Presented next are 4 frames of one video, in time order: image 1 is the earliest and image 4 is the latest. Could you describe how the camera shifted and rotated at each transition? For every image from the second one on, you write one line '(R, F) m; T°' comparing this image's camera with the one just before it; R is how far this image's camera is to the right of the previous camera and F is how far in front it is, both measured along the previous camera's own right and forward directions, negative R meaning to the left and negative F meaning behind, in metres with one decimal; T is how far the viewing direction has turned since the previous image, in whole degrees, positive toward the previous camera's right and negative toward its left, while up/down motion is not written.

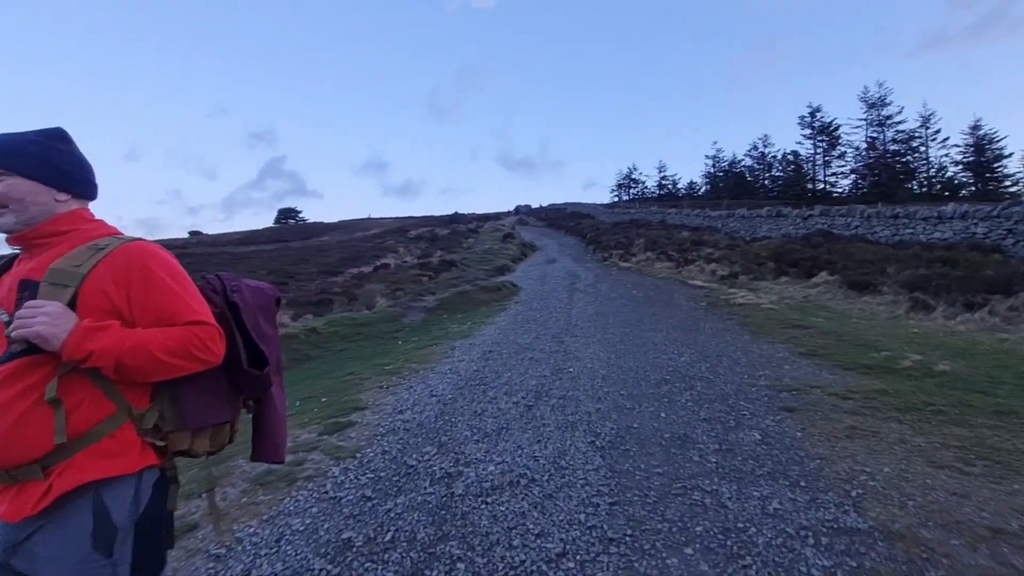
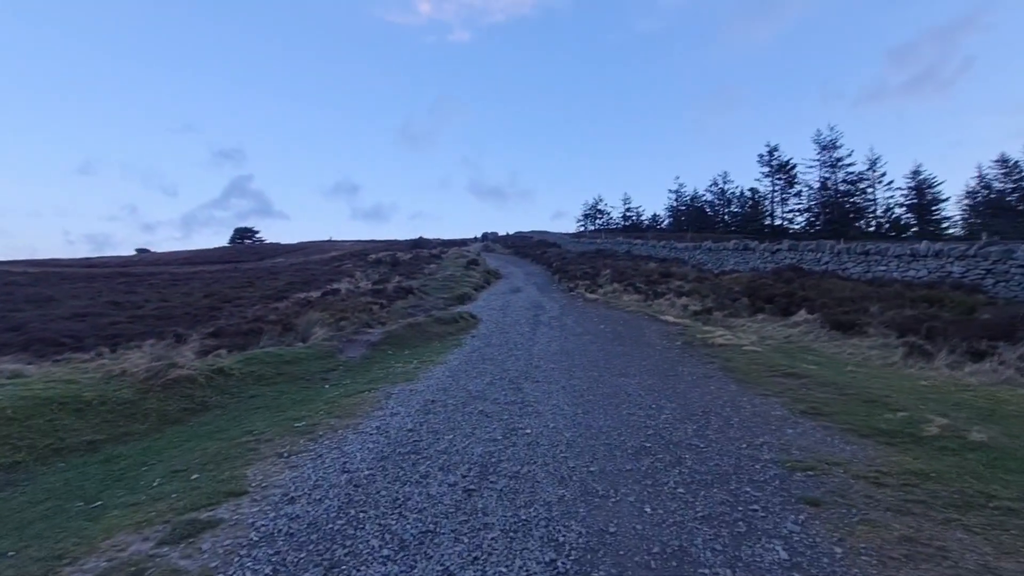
(+0.5, +2.6) m; +4°
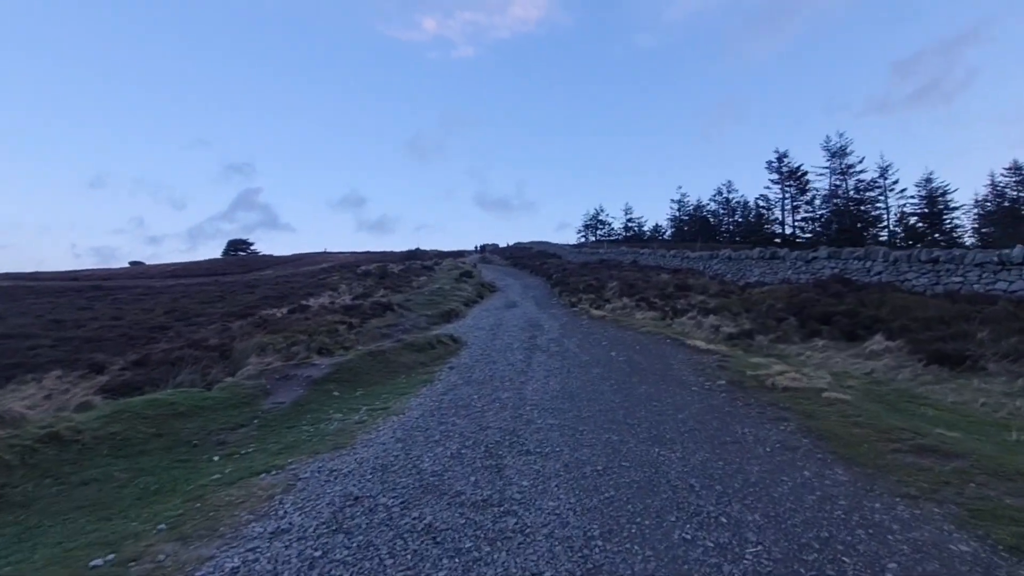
(+0.5, +5.3) m; 0°
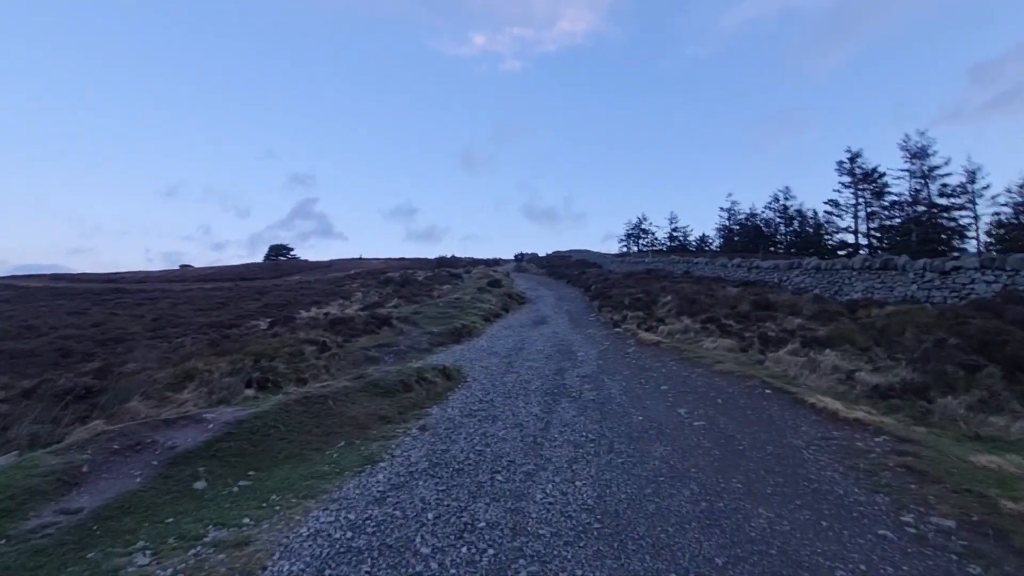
(+0.8, +7.4) m; -5°
